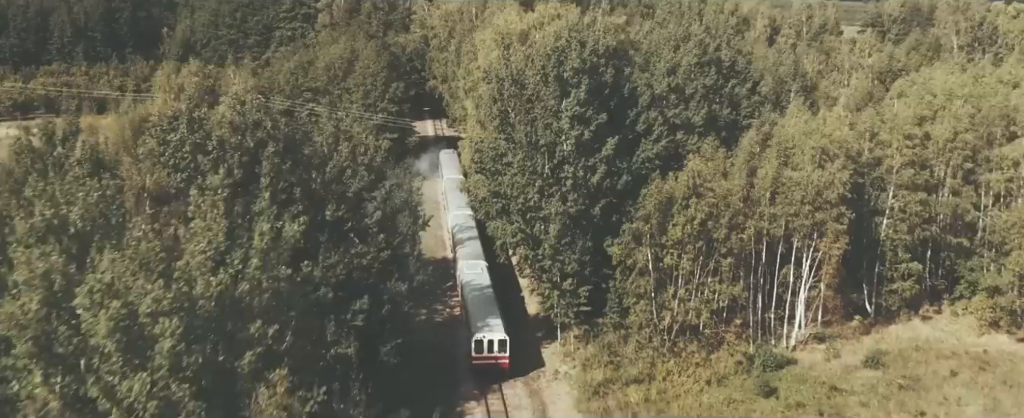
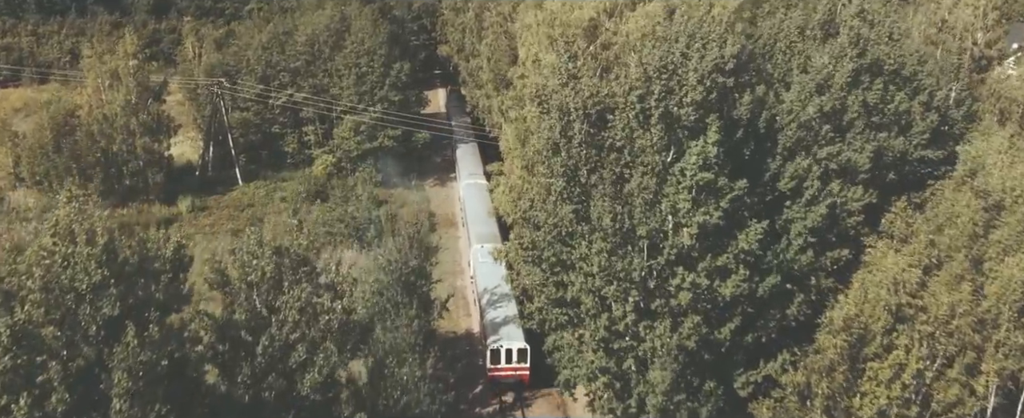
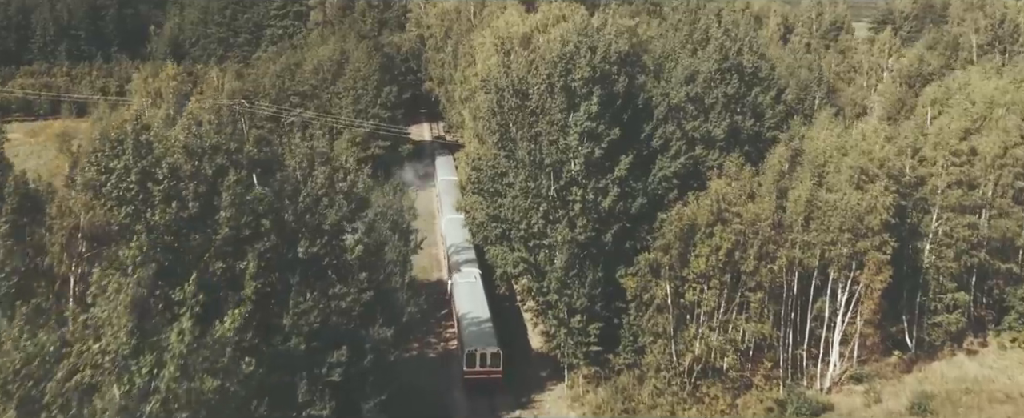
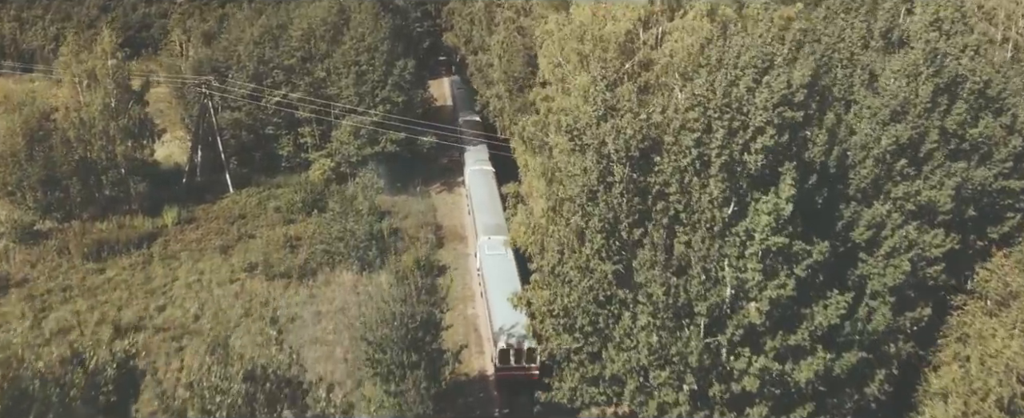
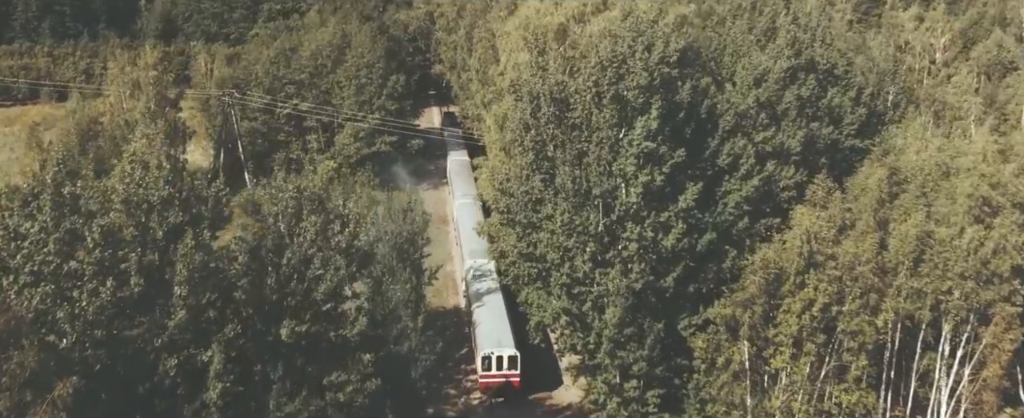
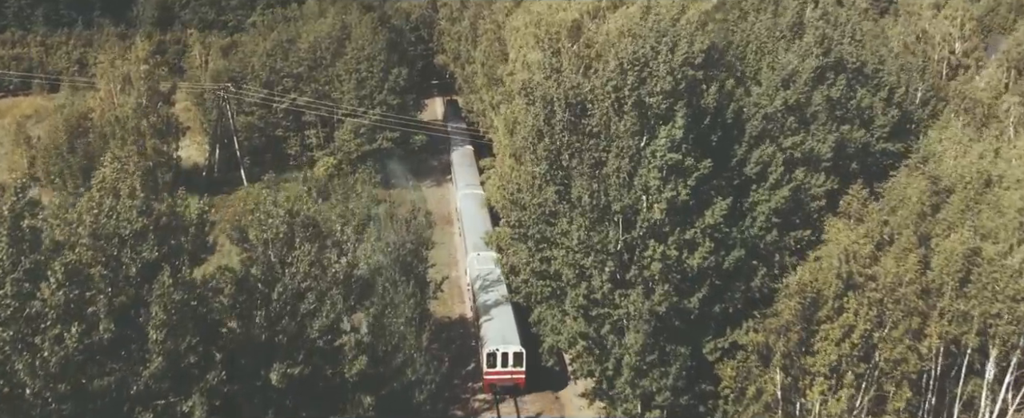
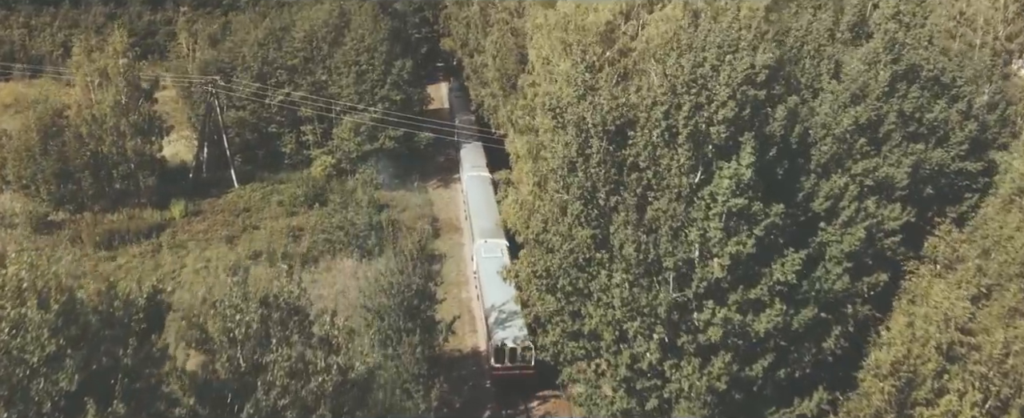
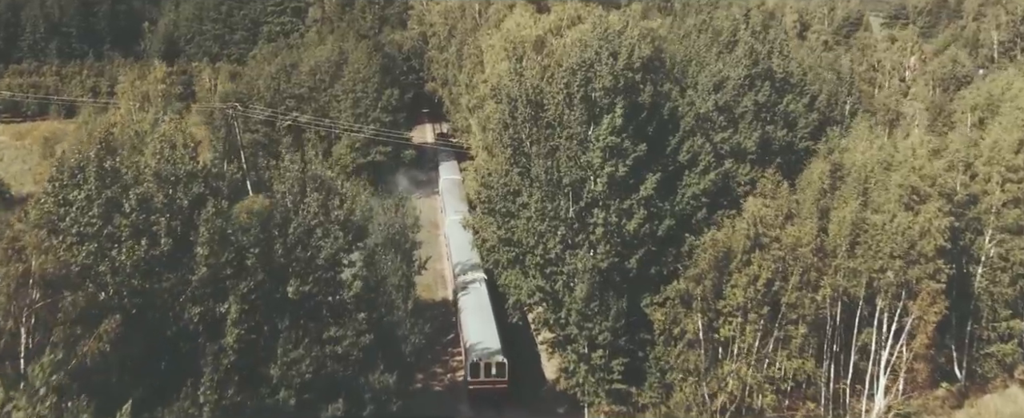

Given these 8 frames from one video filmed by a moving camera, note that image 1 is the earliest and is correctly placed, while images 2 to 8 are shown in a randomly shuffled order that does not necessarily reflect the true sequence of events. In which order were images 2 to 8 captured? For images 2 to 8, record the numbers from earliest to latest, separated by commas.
3, 8, 5, 6, 2, 7, 4
